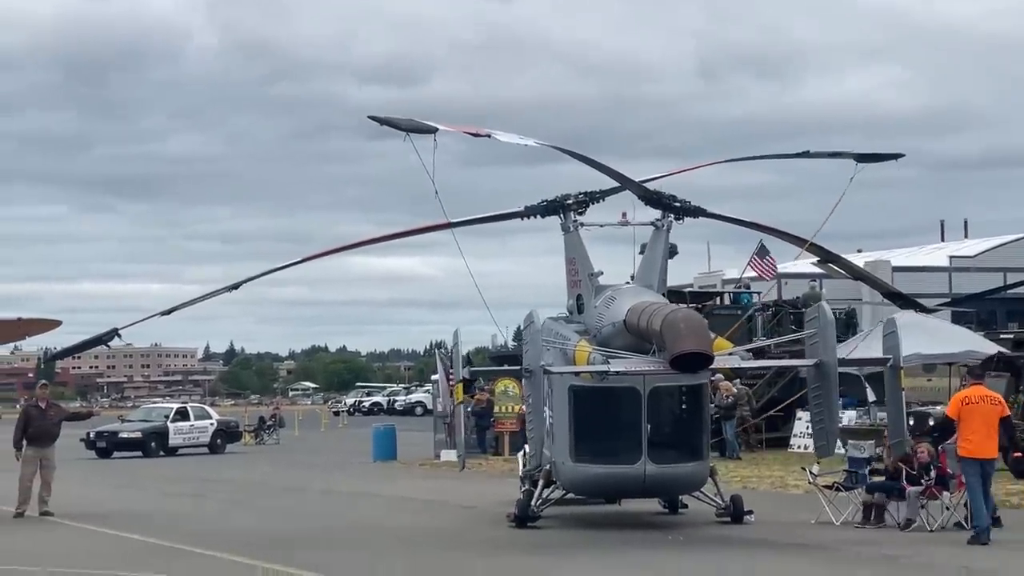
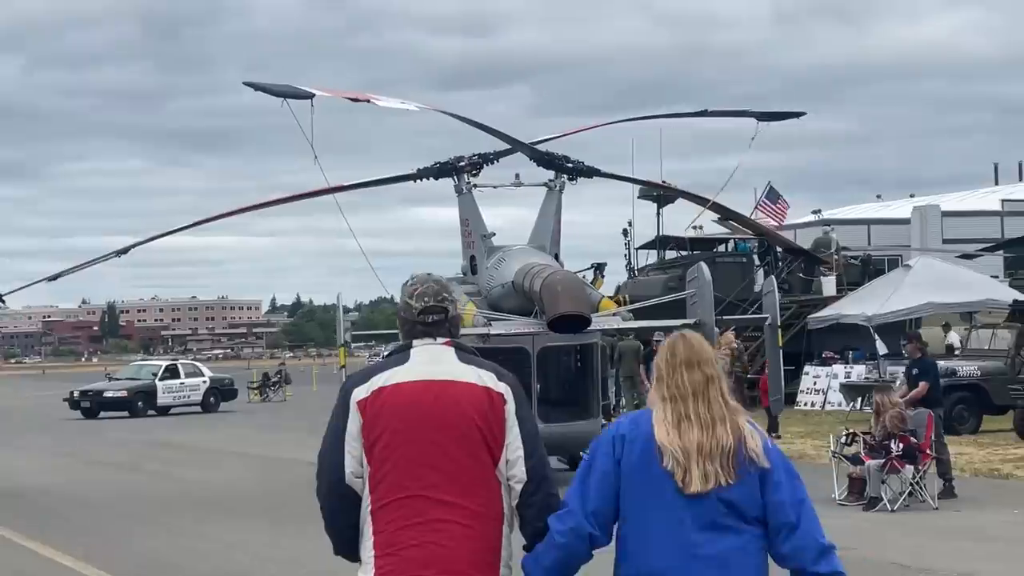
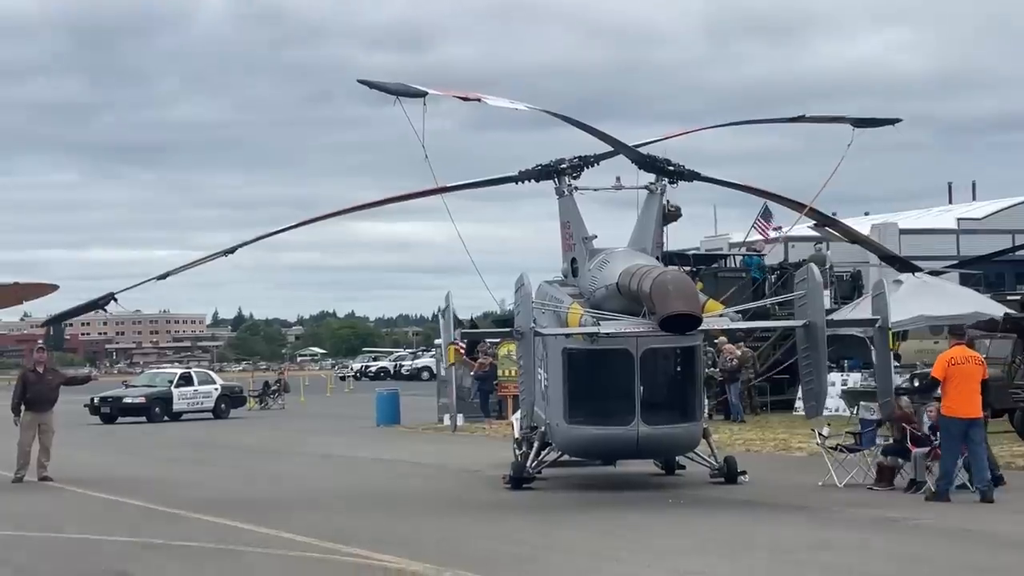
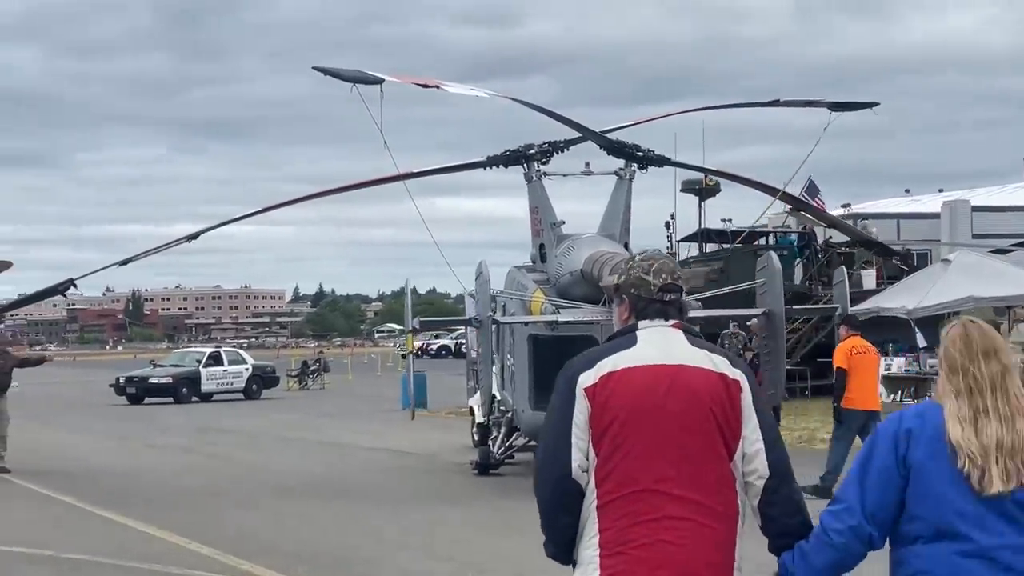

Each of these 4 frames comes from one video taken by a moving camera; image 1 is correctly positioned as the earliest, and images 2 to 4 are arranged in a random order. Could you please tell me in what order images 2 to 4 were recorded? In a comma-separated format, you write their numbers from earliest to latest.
3, 4, 2
